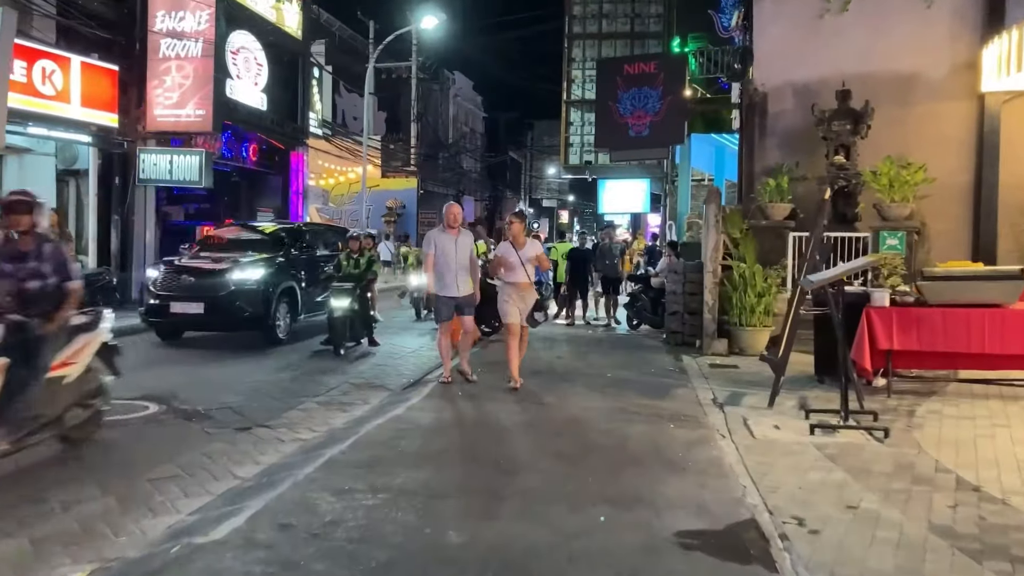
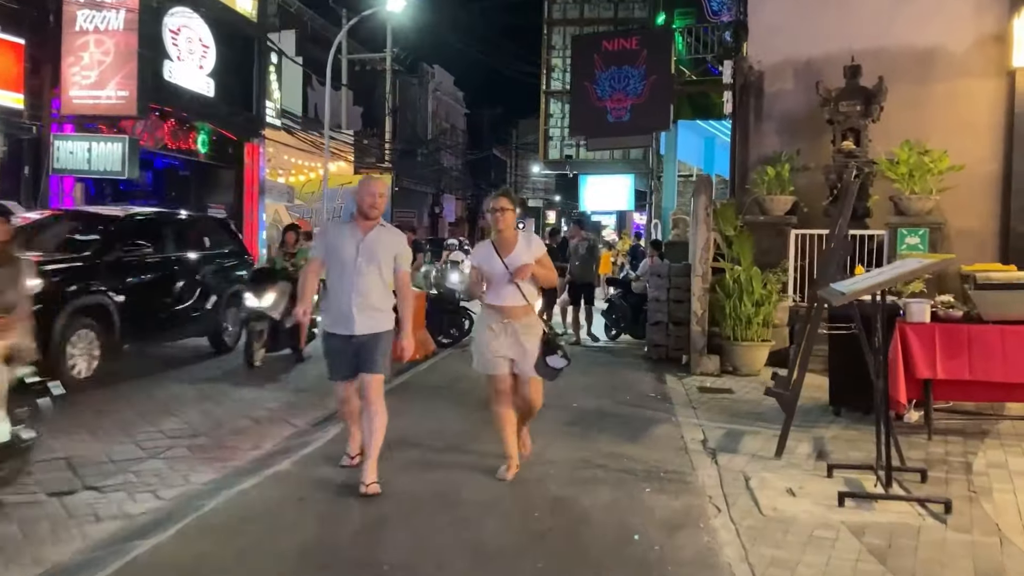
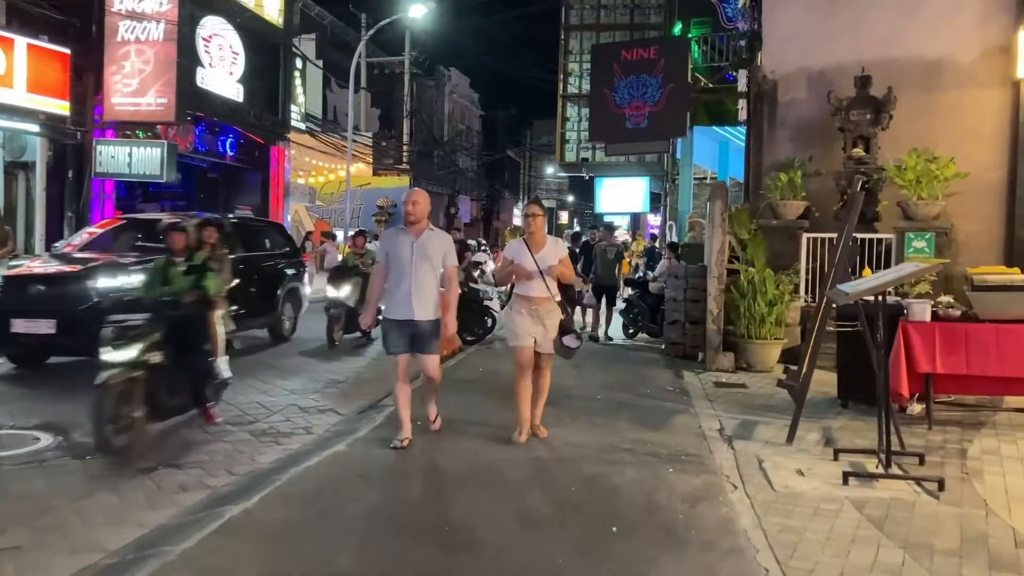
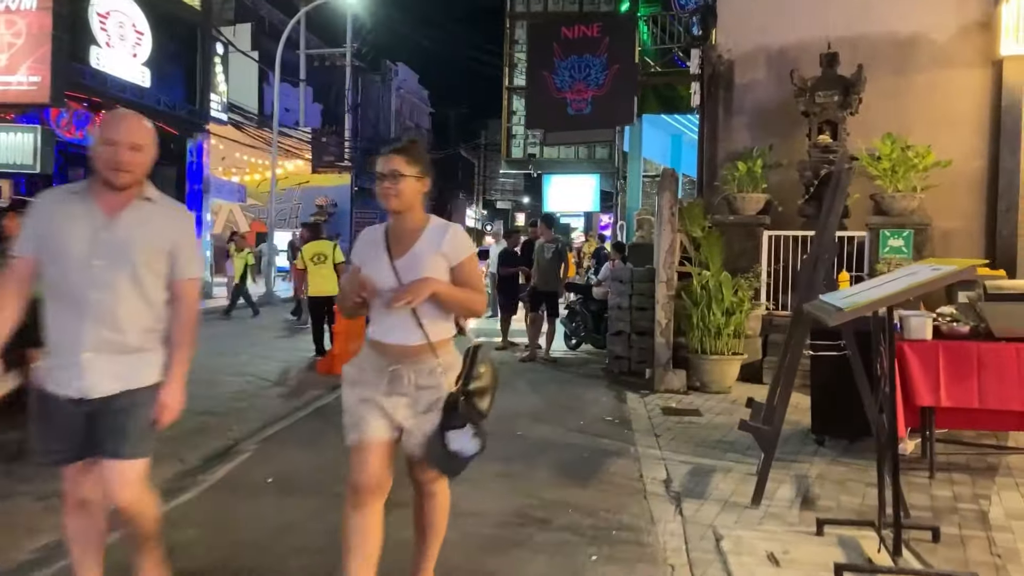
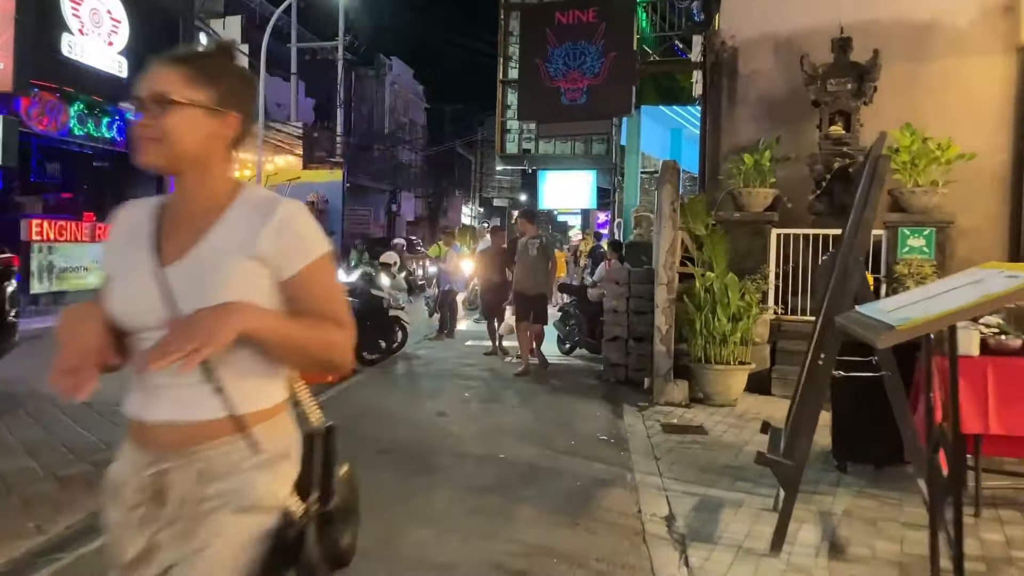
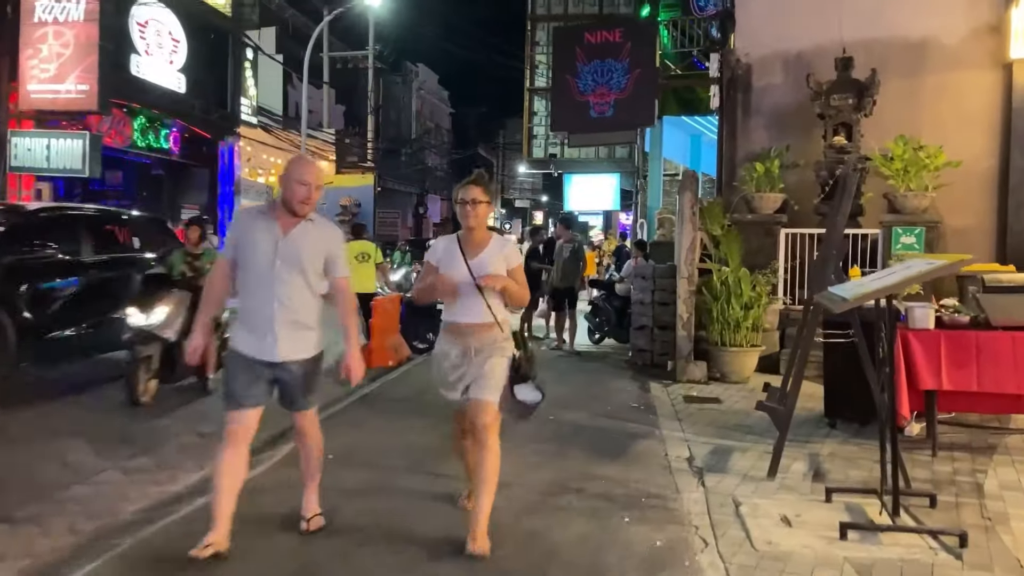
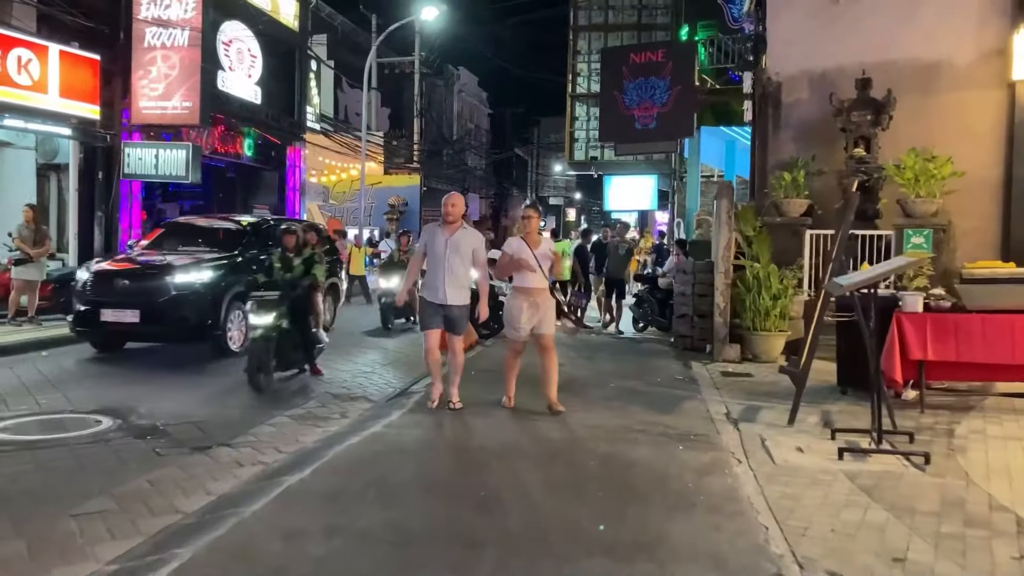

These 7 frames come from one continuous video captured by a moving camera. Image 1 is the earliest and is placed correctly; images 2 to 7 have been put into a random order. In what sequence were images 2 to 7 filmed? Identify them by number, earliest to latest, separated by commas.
7, 3, 2, 6, 4, 5
